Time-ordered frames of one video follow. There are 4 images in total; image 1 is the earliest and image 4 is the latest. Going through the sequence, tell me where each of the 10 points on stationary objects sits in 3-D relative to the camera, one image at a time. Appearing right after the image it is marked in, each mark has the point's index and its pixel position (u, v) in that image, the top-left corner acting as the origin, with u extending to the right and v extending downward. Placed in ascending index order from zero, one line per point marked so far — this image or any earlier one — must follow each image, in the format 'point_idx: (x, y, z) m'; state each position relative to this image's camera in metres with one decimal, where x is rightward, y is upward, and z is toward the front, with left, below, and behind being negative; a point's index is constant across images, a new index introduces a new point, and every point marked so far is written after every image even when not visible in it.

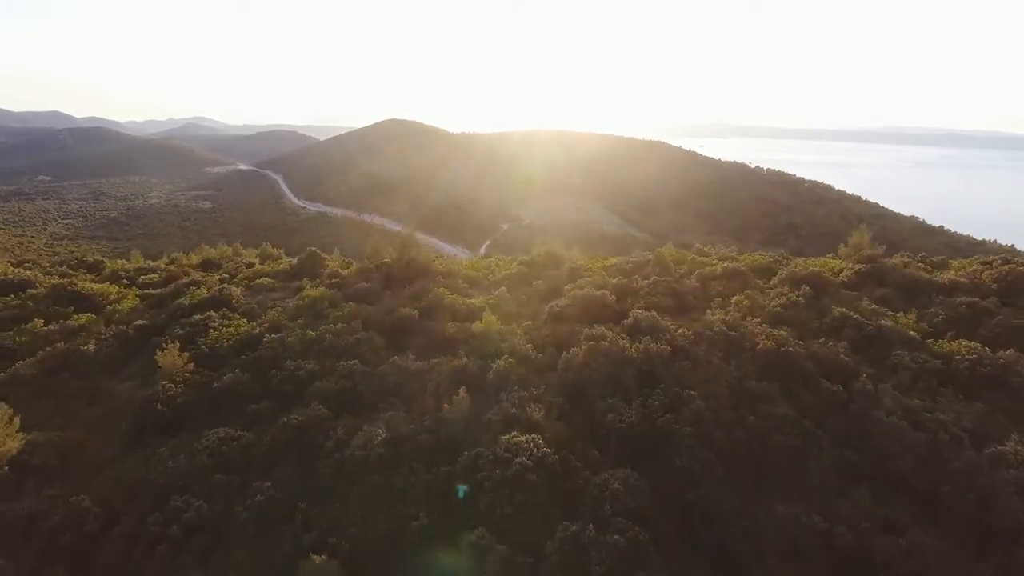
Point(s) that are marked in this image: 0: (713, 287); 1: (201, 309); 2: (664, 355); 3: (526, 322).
0: (+5.6, 0.0, +12.9) m
1: (-8.1, -0.6, +12.0) m
2: (+3.0, -1.3, +9.0) m
3: (+0.3, -0.8, +11.1) m
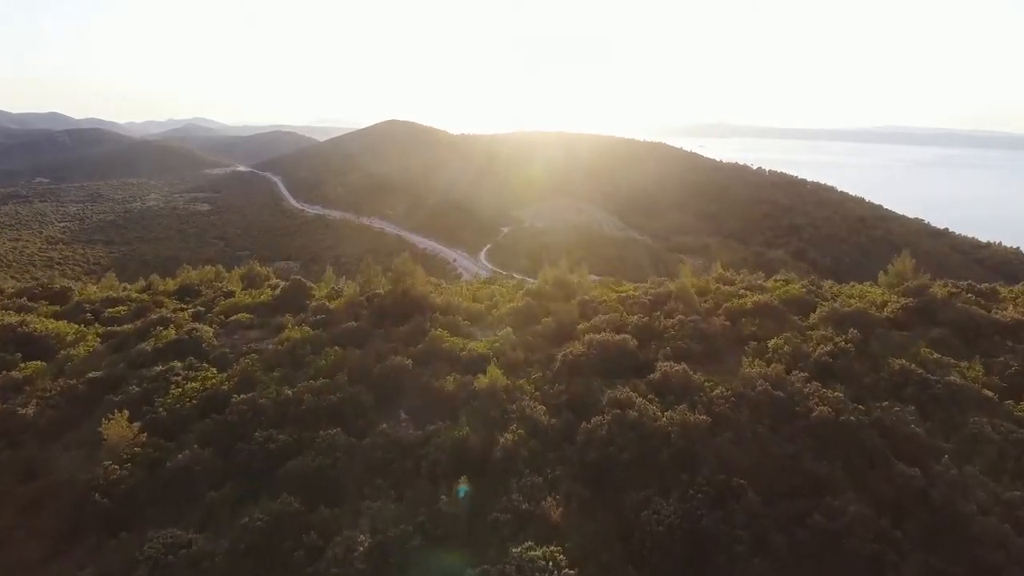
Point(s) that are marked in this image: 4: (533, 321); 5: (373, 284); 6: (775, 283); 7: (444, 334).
0: (+5.7, -0.9, +11.4) m
1: (-8.0, -1.6, +10.6) m
2: (+3.2, -2.3, +7.6) m
3: (+0.5, -1.8, +9.6) m
4: (+0.6, -0.9, +12.3) m
5: (-4.3, +0.1, +14.2) m
6: (+8.3, +0.1, +14.6) m
7: (-1.7, -1.1, +11.2) m
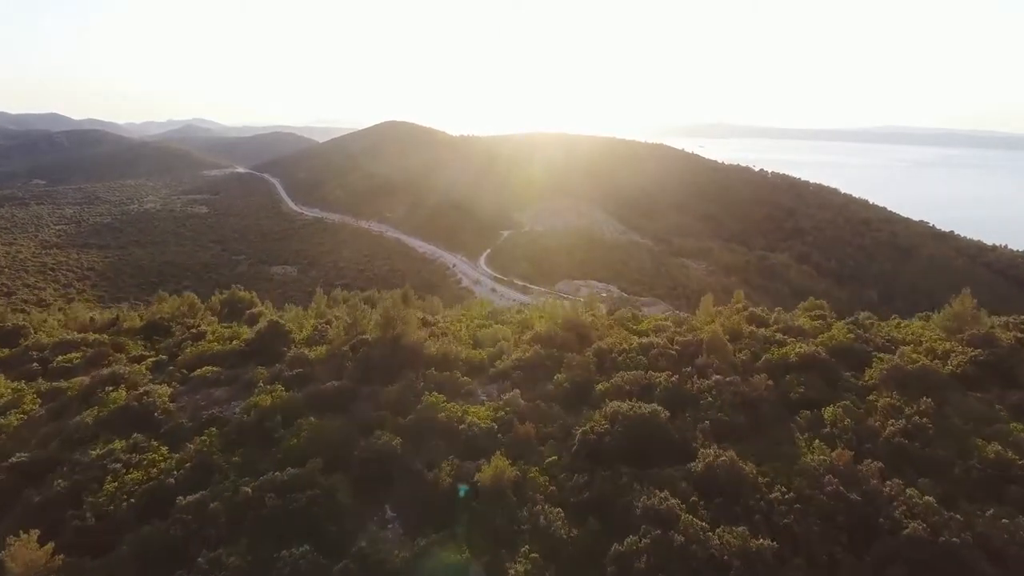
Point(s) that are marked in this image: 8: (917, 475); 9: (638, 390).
0: (+5.9, -2.1, +9.8) m
1: (-7.8, -2.7, +9.0) m
2: (+3.3, -3.4, +6.0) m
3: (+0.7, -3.0, +8.0) m
4: (+0.7, -2.0, +10.6) m
5: (-4.1, -1.0, +12.6) m
6: (+8.4, -1.0, +12.9) m
7: (-1.5, -2.3, +9.6) m
8: (+6.5, -3.0, +7.5) m
9: (+2.6, -2.1, +9.6) m
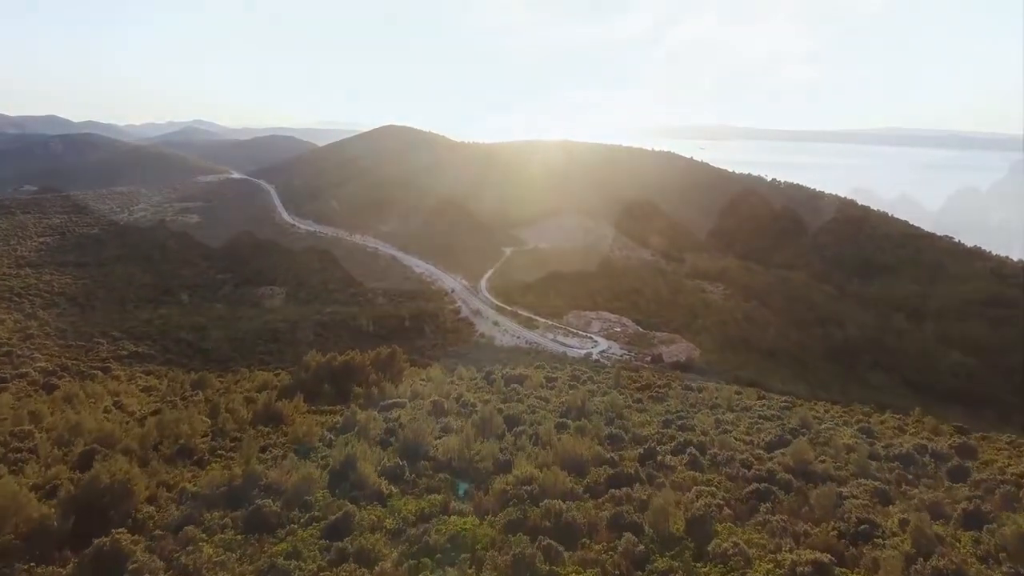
0: (+6.5, -7.1, +2.5) m
1: (-7.2, -7.8, +1.7) m
2: (+3.9, -8.5, -1.3) m
3: (+1.2, -8.0, +0.7) m
4: (+1.3, -7.1, +3.3) m
5: (-3.5, -6.1, +5.3) m
6: (+9.0, -6.1, +5.6) m
7: (-0.9, -7.3, +2.3) m
8: (+7.1, -8.1, +0.2) m
9: (+3.2, -7.2, +2.3) m
